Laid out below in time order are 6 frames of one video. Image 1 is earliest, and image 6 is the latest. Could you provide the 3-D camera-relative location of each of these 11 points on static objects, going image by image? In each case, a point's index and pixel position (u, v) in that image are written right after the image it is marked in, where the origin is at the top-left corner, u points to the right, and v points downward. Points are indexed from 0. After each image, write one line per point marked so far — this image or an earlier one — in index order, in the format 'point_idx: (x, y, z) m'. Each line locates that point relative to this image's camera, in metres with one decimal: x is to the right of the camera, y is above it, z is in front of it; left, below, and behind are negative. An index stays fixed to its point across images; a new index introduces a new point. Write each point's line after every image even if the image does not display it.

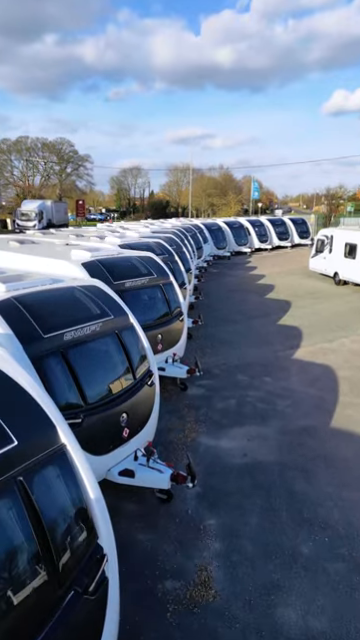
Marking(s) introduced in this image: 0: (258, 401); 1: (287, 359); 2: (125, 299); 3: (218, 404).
0: (+1.2, -1.3, +6.2) m
1: (+2.2, -0.8, +8.1) m
2: (-0.9, +0.3, +6.6) m
3: (+0.6, -1.3, +6.1) m
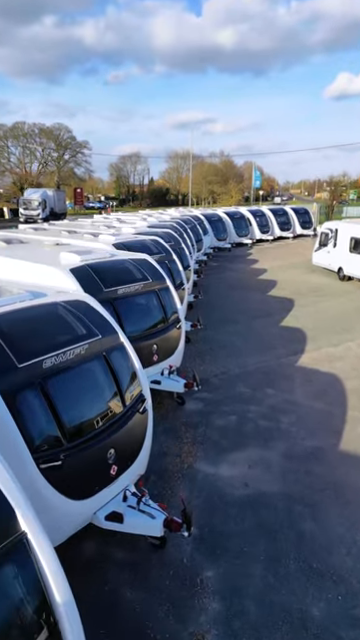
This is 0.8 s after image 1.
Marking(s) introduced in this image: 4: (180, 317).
0: (+1.2, -1.5, +5.8) m
1: (+2.2, -0.9, +7.6) m
2: (-1.0, +0.2, +6.1) m
3: (+0.6, -1.5, +5.7) m
4: (0.0, 0.0, +7.2) m
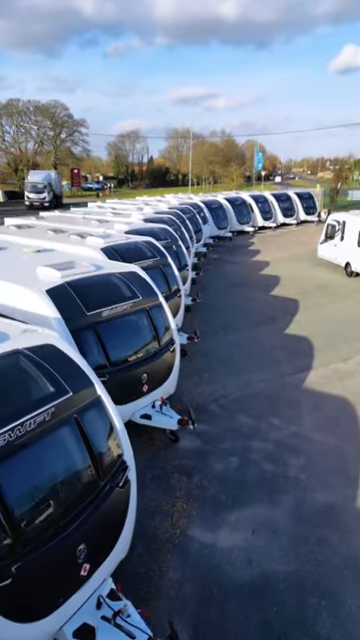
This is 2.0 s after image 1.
0: (+1.1, -1.8, +5.1) m
1: (+2.1, -1.2, +6.9) m
2: (-1.1, -0.2, +5.3) m
3: (+0.5, -1.9, +5.0) m
4: (-0.1, -0.3, +6.4) m
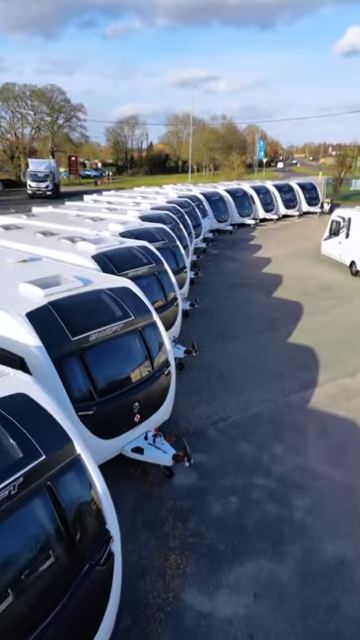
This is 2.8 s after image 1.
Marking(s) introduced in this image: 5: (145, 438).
0: (+1.0, -2.2, +4.6) m
1: (+2.0, -1.5, +6.5) m
2: (-1.1, -0.5, +4.8) m
3: (+0.4, -2.2, +4.5) m
4: (-0.2, -0.6, +6.0) m
5: (-0.4, -1.5, +5.1) m
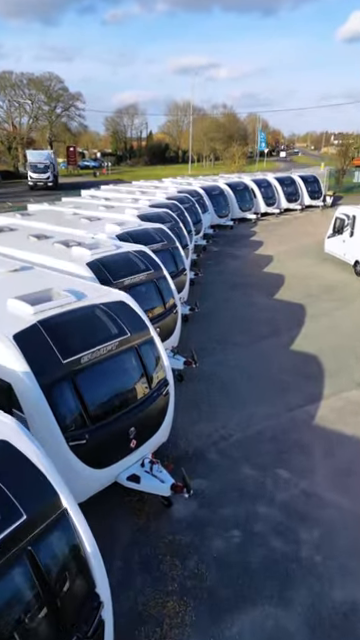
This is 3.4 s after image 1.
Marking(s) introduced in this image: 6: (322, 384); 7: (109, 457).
0: (+1.0, -2.4, +4.3) m
1: (+2.0, -1.7, +6.2) m
2: (-1.2, -0.7, +4.5) m
3: (+0.4, -2.5, +4.3) m
4: (-0.2, -0.8, +5.6) m
5: (-0.5, -1.8, +4.8) m
6: (+2.7, -1.2, +7.3) m
7: (-0.8, -1.6, +4.5) m
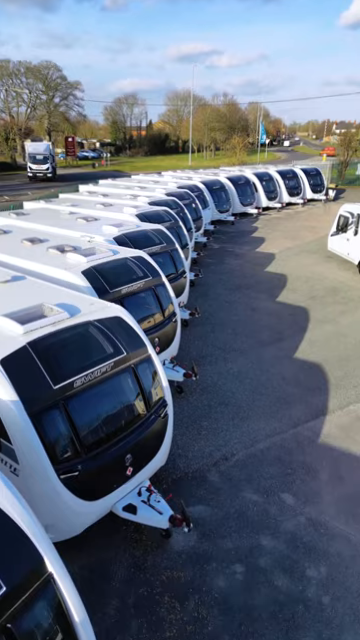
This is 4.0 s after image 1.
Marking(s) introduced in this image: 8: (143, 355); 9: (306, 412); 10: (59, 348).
0: (+1.0, -2.7, +4.1) m
1: (+2.0, -1.9, +5.9) m
2: (-1.2, -1.0, +4.2) m
3: (+0.4, -2.7, +4.0) m
4: (-0.2, -1.0, +5.4) m
5: (-0.5, -2.0, +4.6) m
6: (+2.7, -1.4, +7.1) m
7: (-0.8, -1.8, +4.3) m
8: (-0.5, -0.5, +5.1) m
9: (+2.2, -1.6, +6.7) m
10: (-1.4, -0.3, +4.5) m
